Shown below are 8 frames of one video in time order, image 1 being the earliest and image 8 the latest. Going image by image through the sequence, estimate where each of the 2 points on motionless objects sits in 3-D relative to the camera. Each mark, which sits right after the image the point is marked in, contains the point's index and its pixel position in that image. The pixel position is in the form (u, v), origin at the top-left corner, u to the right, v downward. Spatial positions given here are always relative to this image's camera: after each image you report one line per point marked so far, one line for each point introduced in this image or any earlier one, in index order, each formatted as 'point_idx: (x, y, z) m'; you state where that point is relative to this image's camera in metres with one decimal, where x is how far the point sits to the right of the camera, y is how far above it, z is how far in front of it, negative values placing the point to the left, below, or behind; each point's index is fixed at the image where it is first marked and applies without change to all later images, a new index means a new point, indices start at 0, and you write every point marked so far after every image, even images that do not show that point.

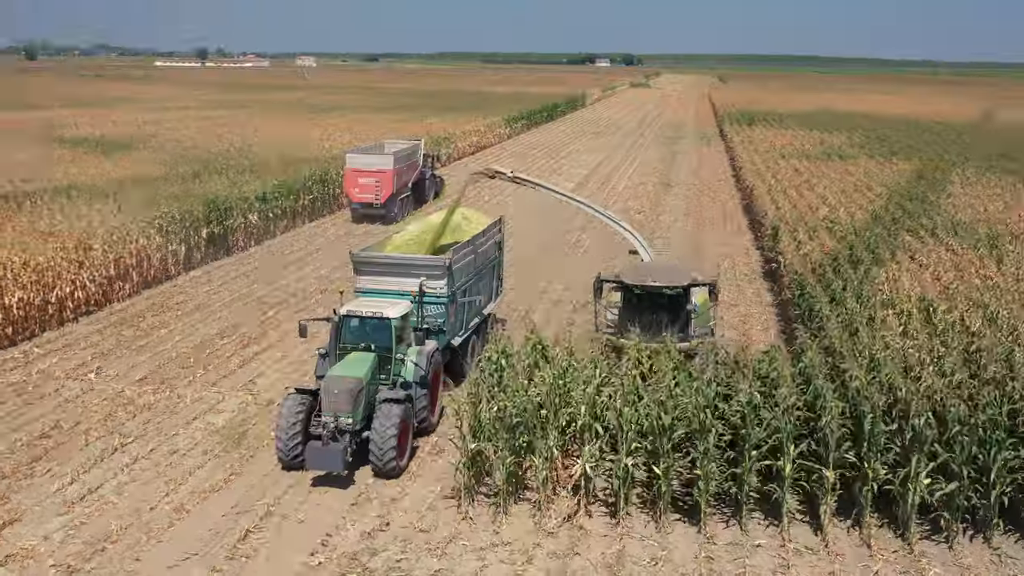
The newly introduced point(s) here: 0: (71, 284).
0: (-5.5, 0.0, +14.2) m
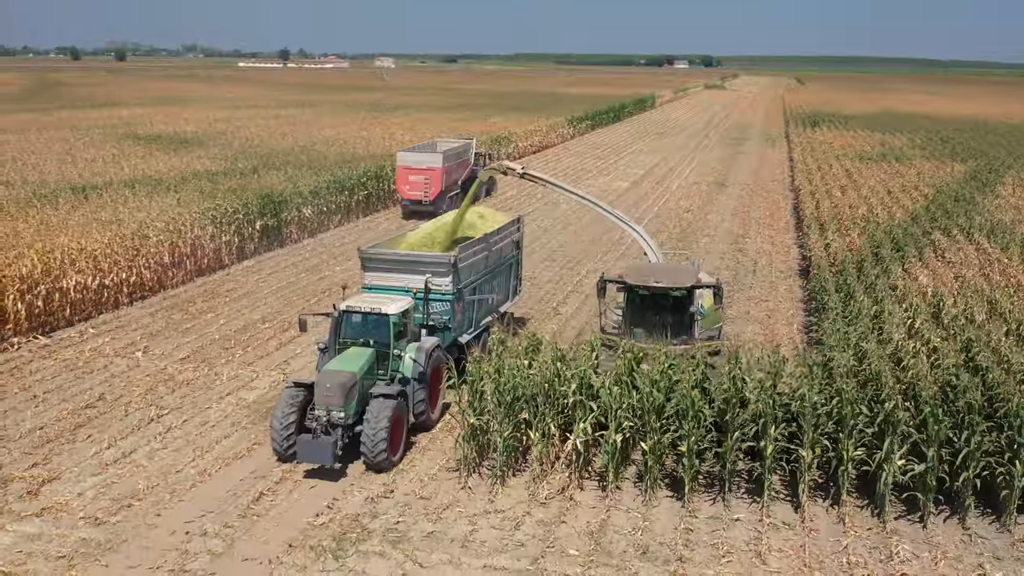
0: (-5.1, +0.2, +15.1) m
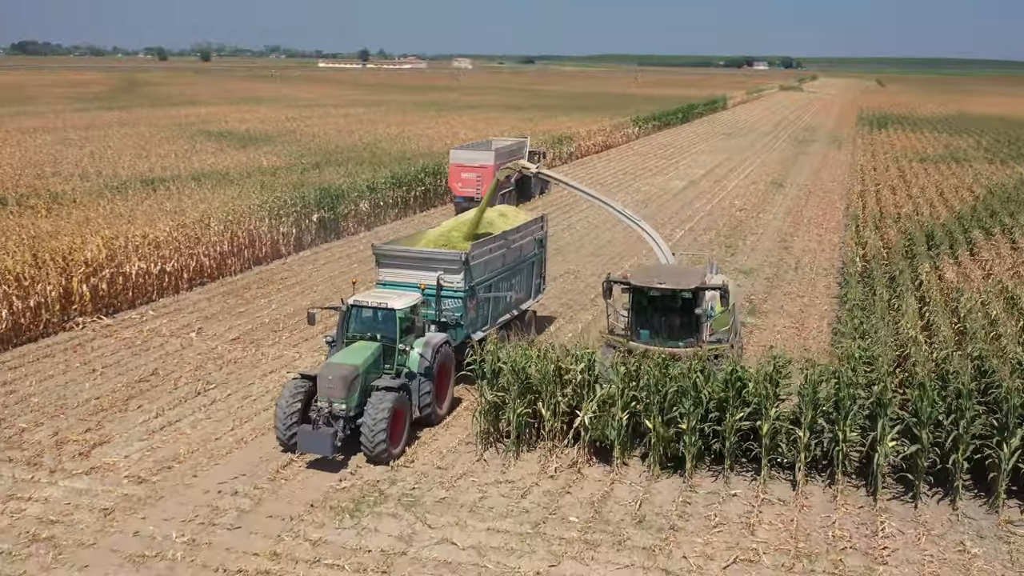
0: (-4.5, +0.4, +15.9) m
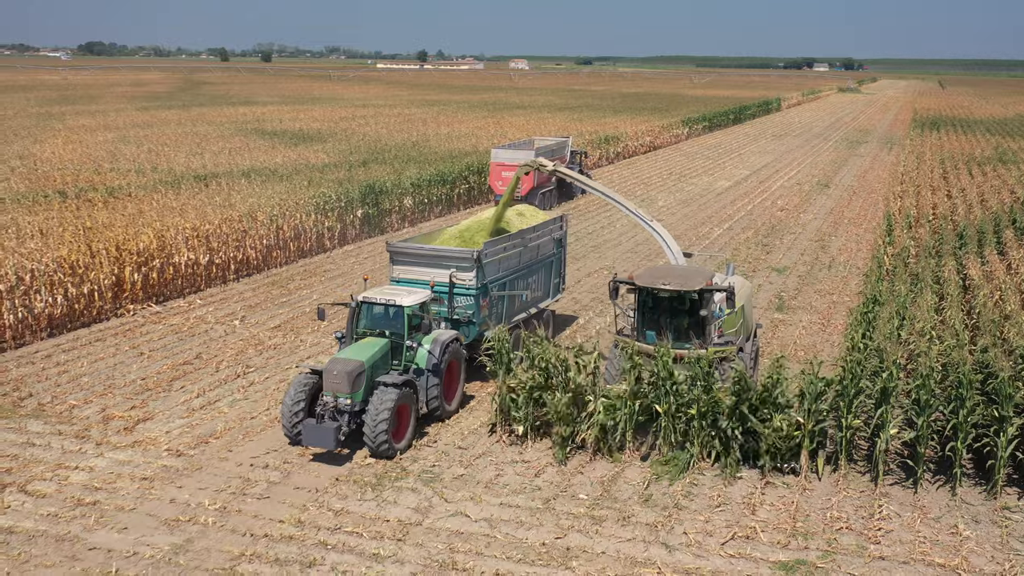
0: (-4.0, +0.5, +16.6) m
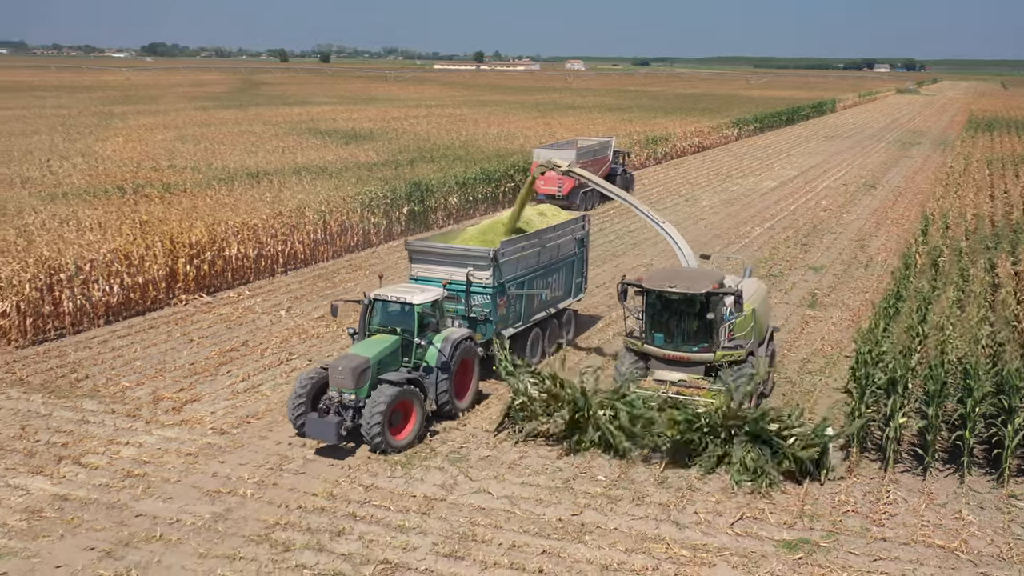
0: (-3.5, +0.7, +17.2) m
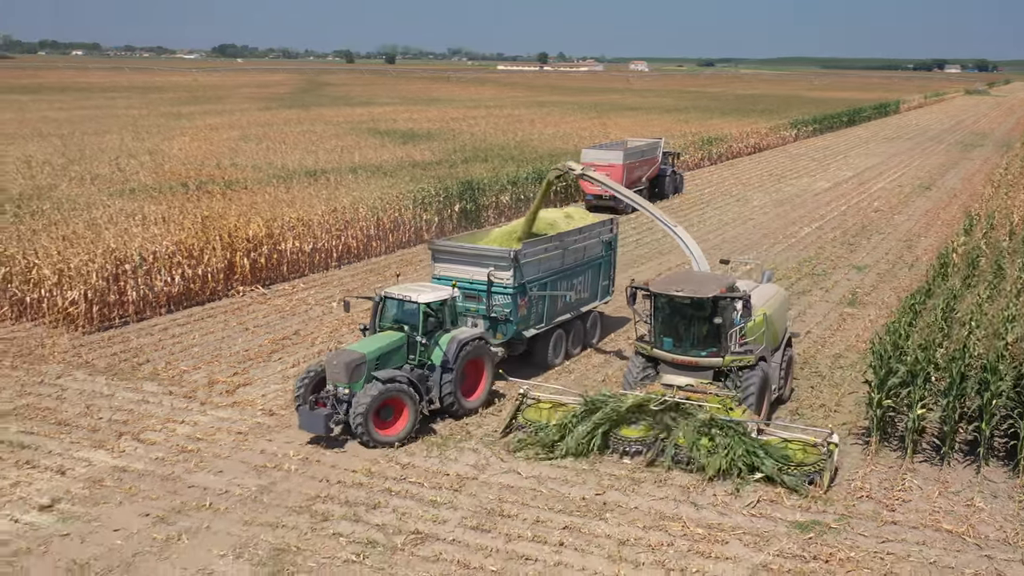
0: (-2.8, +0.8, +17.9) m
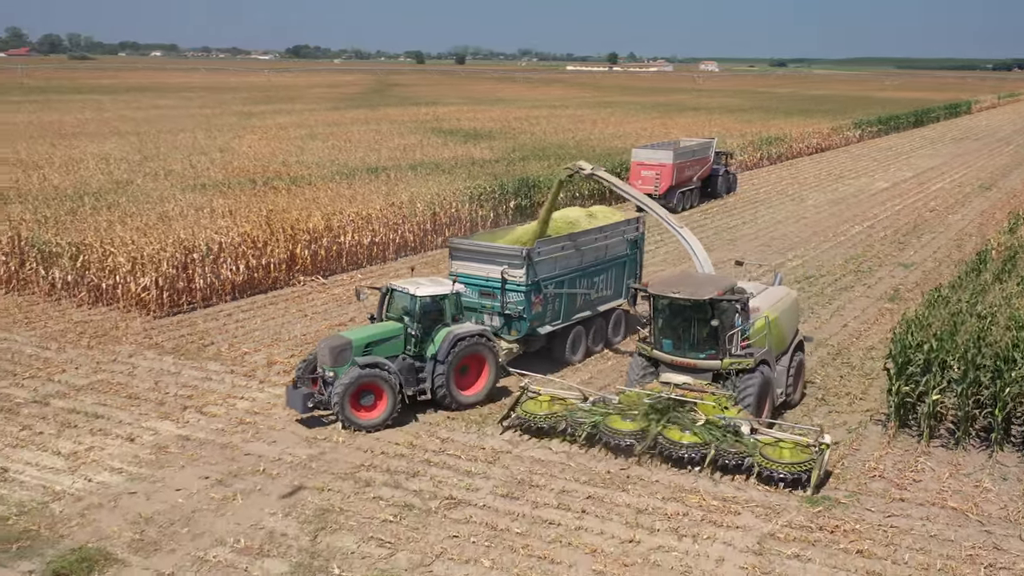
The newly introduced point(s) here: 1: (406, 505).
0: (-1.9, +0.9, +18.7) m
1: (-0.8, -1.7, +8.7) m
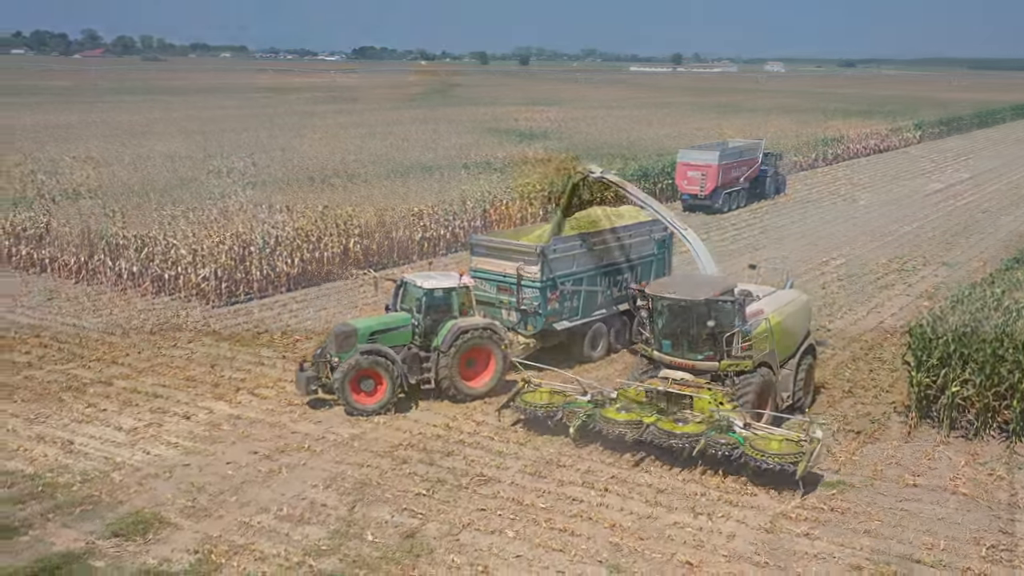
0: (-1.2, +1.0, +19.3) m
1: (-0.6, -1.6, +9.3) m
